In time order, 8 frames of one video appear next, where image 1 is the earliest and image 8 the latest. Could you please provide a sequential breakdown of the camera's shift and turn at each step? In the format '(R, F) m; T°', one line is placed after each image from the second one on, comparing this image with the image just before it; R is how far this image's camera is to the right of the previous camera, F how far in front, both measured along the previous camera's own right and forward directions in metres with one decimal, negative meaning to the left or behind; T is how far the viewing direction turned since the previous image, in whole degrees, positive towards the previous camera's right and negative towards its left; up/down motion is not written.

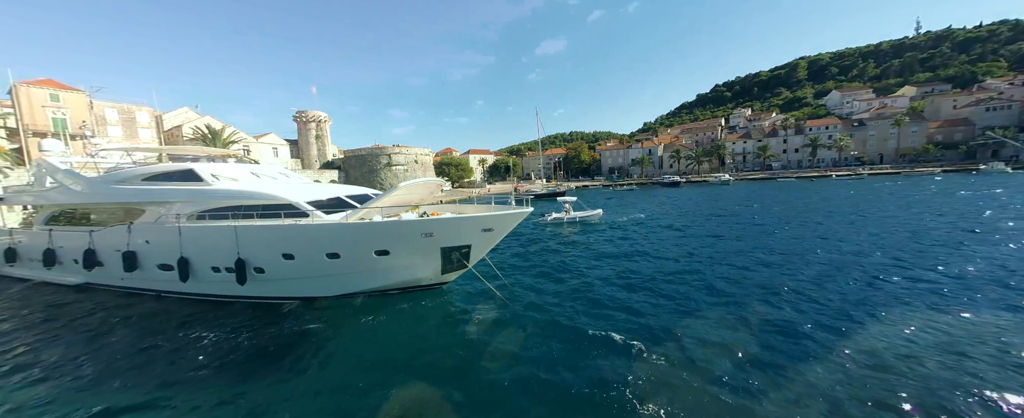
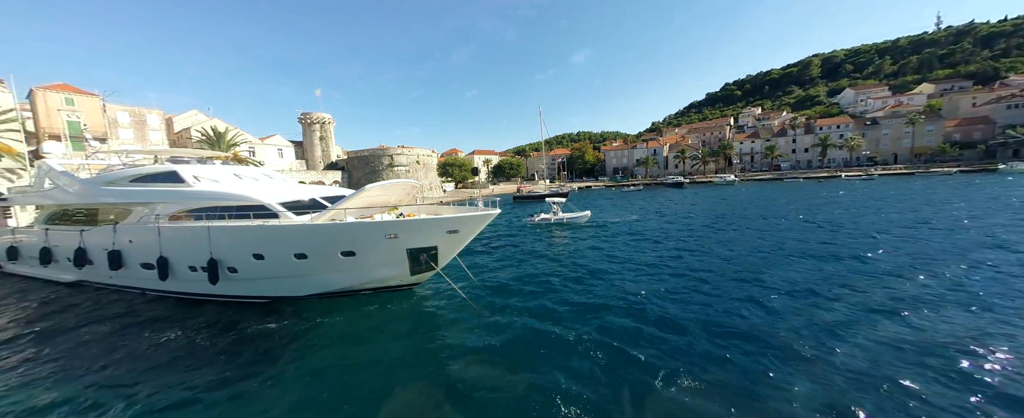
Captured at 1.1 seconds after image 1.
(+1.0, 0.0) m; -1°
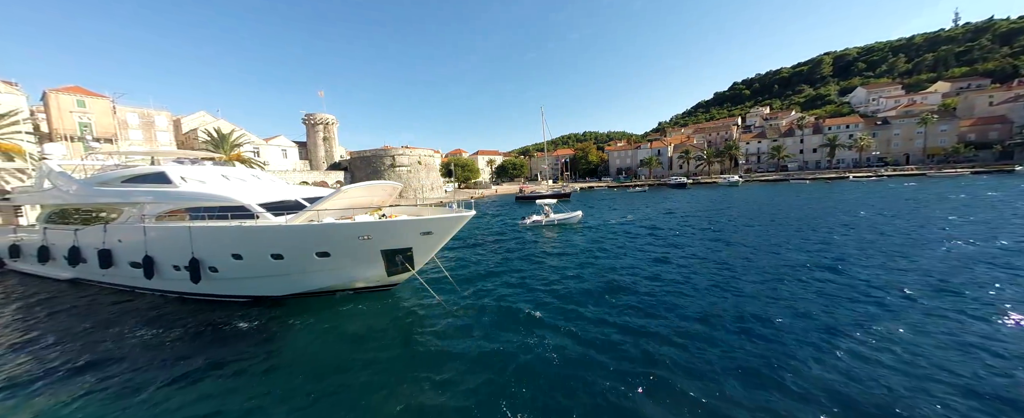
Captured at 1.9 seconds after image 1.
(+0.8, 0.0) m; -1°
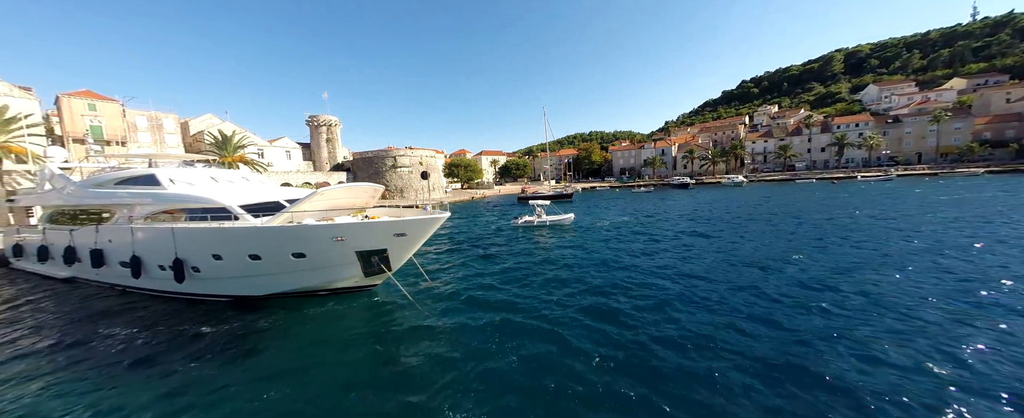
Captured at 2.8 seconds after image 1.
(+0.8, 0.0) m; -1°
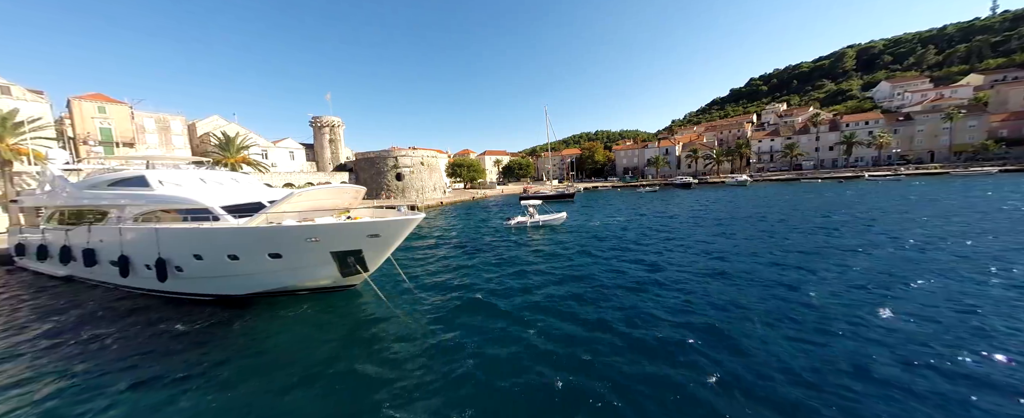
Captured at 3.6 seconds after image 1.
(+0.8, 0.0) m; -1°
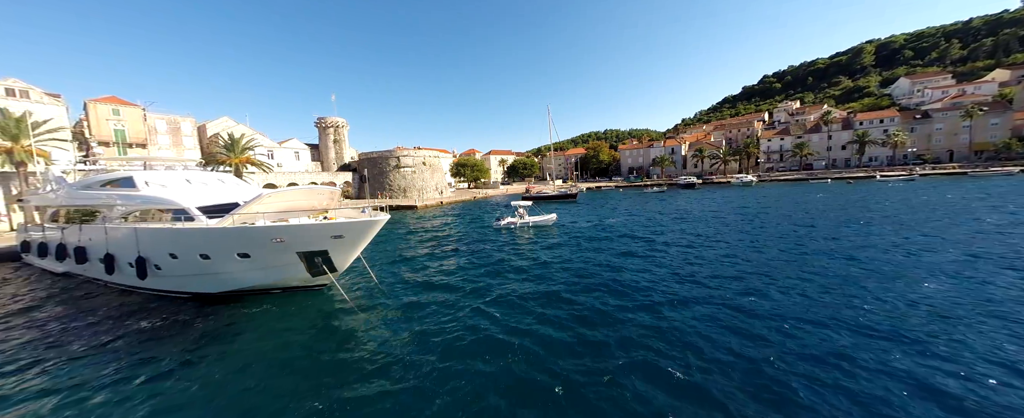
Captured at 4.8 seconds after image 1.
(+1.1, 0.0) m; -2°
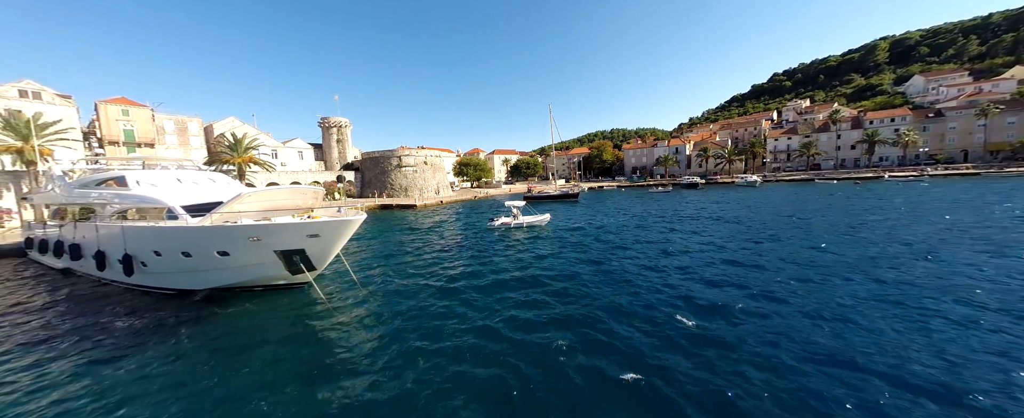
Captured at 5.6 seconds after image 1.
(+0.8, 0.0) m; -1°
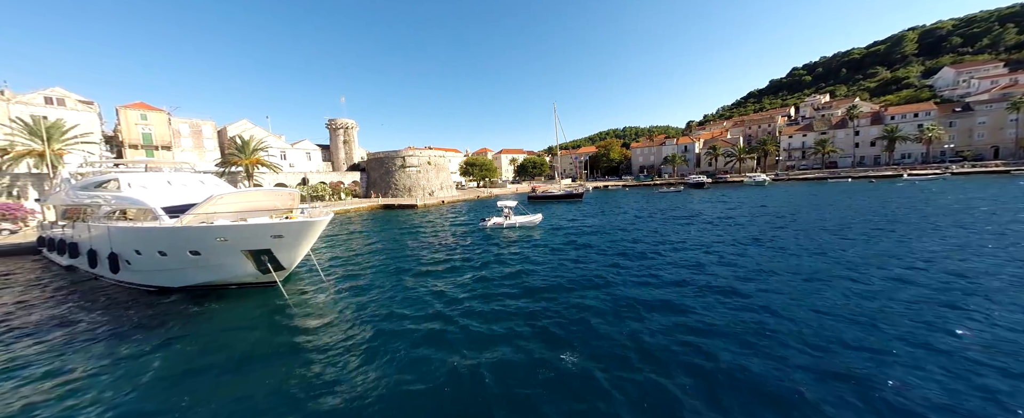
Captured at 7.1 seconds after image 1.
(+1.3, 0.0) m; -2°
